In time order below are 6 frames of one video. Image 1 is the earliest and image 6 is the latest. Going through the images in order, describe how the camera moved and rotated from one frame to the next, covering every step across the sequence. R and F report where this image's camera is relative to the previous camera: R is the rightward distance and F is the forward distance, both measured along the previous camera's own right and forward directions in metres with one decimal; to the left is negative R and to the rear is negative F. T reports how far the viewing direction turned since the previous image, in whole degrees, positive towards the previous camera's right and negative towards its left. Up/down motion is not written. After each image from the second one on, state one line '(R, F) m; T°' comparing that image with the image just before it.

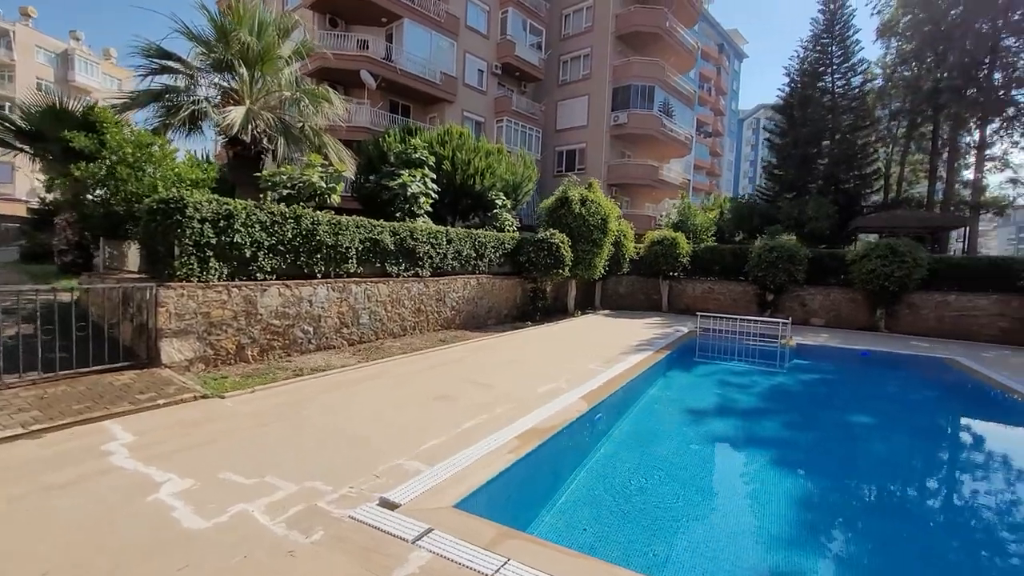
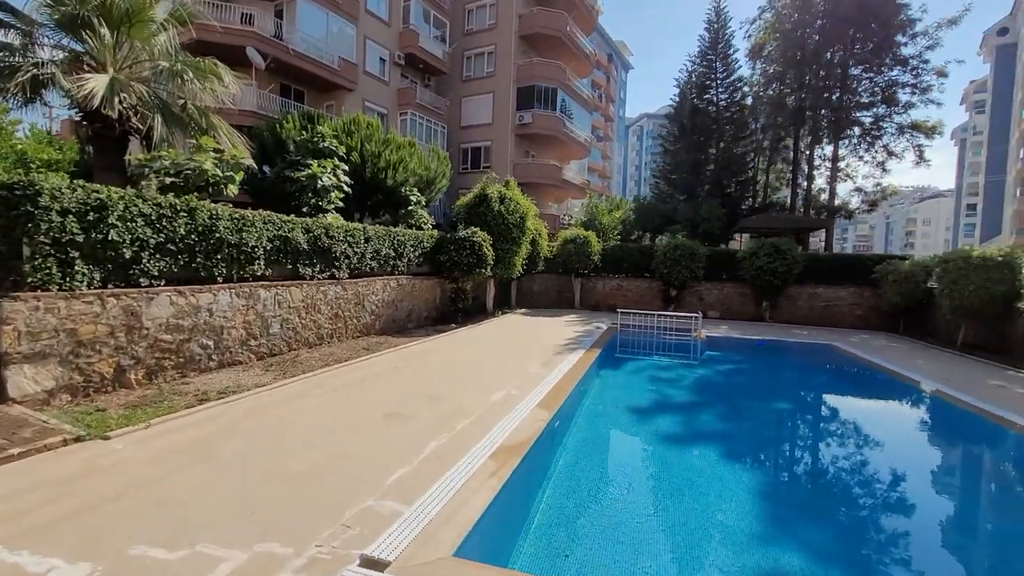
(-0.6, +0.5) m; +12°
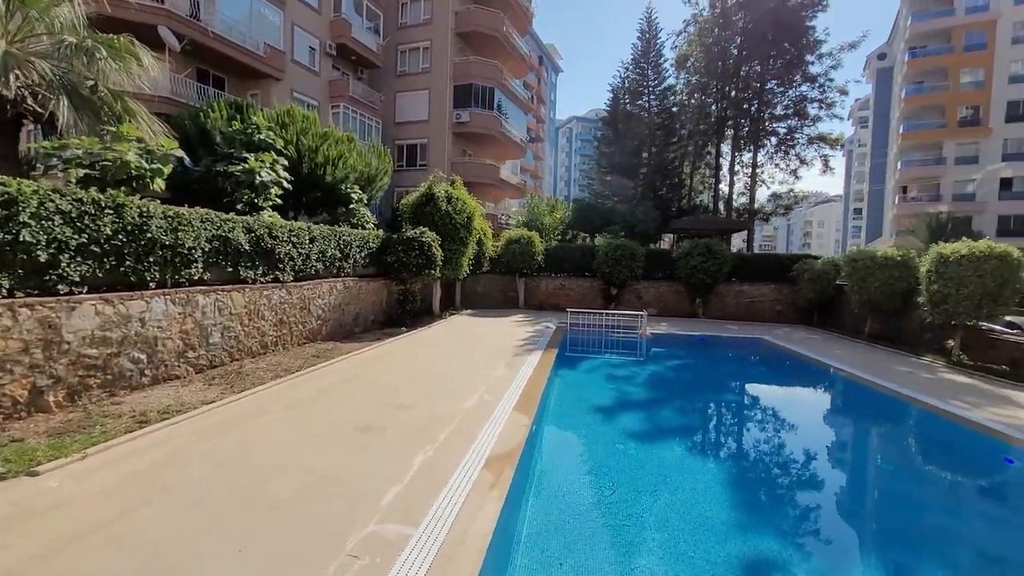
(-0.5, +0.1) m; +8°
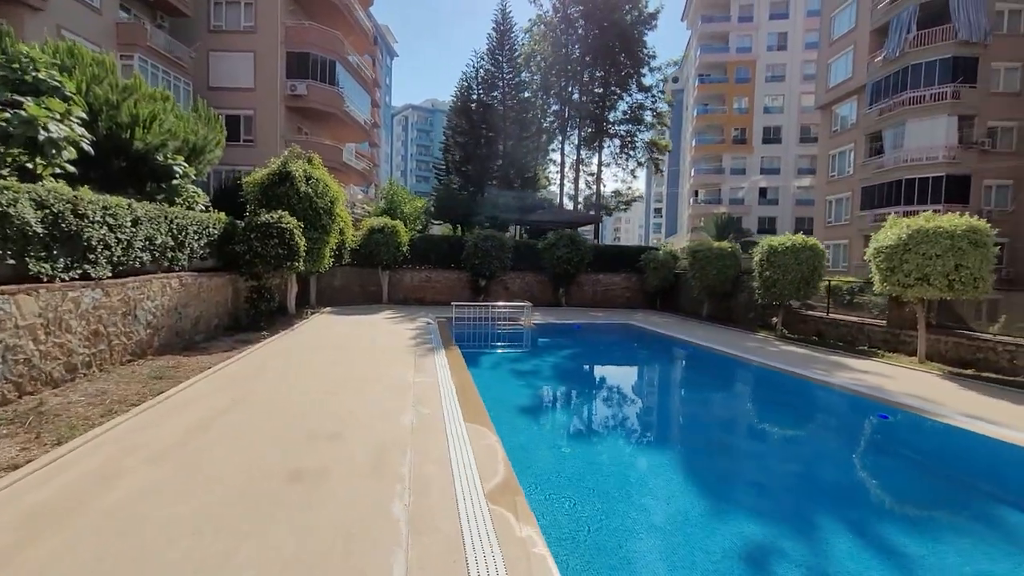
(-1.1, +1.0) m; +20°
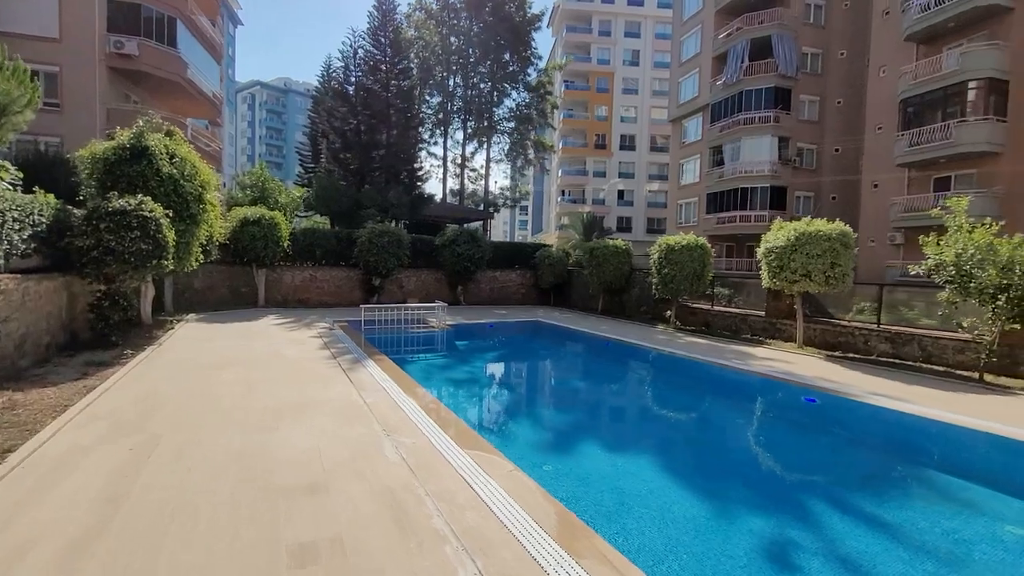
(-1.2, +0.7) m; +16°
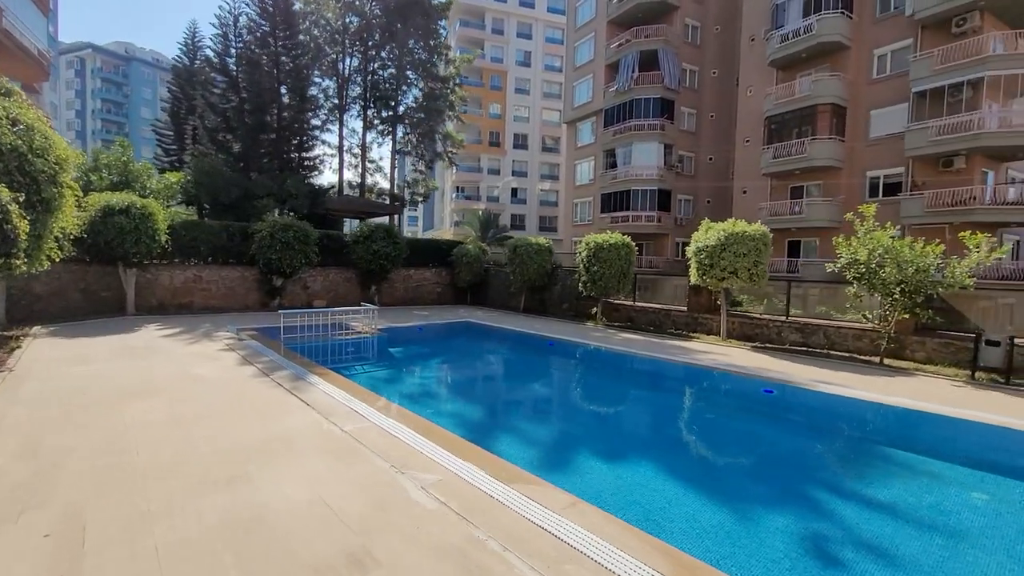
(-1.2, +0.7) m; +14°
